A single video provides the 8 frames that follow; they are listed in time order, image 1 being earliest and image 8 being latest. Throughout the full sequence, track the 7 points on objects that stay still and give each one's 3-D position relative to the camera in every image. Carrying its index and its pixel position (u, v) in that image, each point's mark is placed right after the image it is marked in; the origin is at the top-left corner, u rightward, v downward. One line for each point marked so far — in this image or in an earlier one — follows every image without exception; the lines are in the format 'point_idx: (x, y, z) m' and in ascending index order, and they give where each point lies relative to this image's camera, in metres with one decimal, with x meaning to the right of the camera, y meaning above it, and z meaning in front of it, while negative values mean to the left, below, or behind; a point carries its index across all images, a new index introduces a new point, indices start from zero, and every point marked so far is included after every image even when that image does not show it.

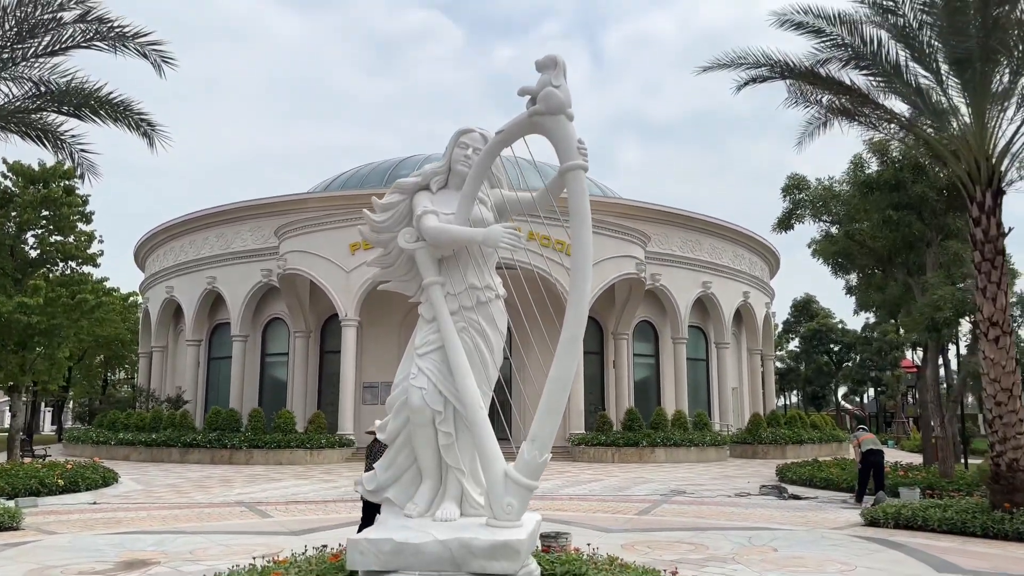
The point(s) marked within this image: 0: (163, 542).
0: (-3.6, -2.7, +8.4) m
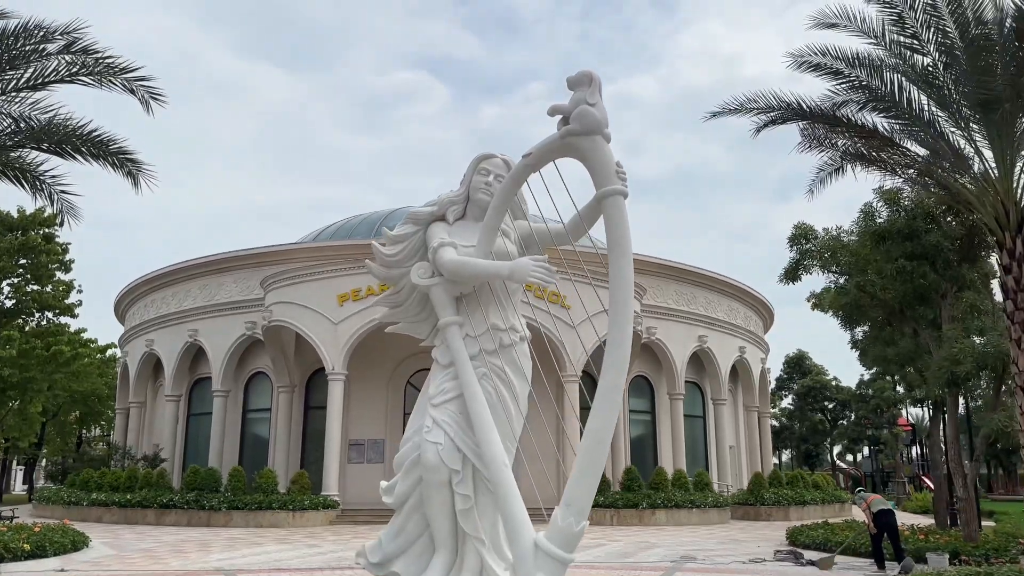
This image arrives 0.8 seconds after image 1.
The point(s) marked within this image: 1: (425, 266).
0: (-3.6, -3.1, +7.5) m
1: (-0.5, +0.1, +4.8) m
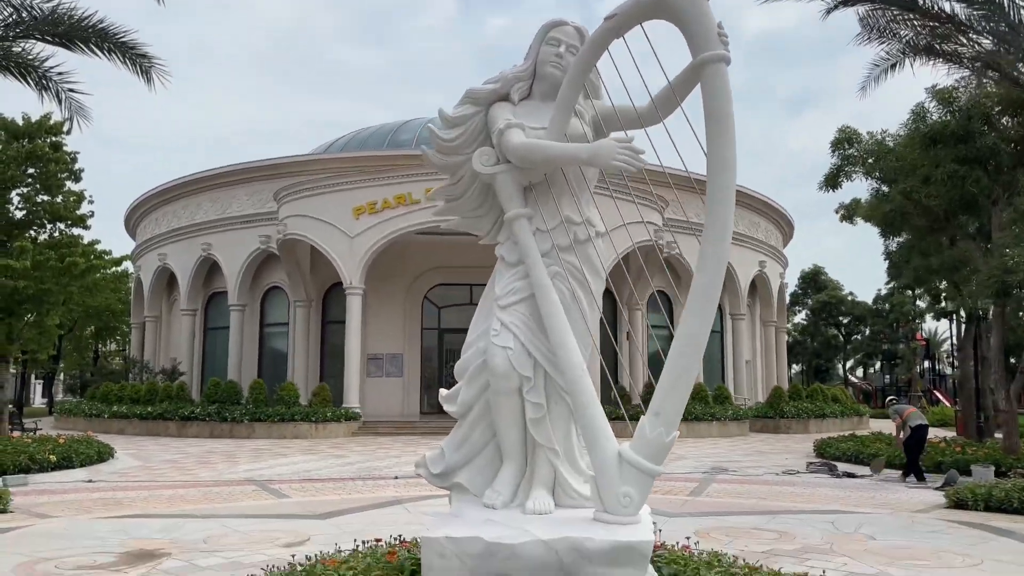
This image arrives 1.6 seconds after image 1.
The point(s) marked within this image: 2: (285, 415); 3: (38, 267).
0: (-3.1, -2.2, +7.3) m
1: (-0.1, +0.7, +4.3) m
2: (-5.6, -3.1, +19.7) m
3: (-9.5, +0.4, +16.0) m
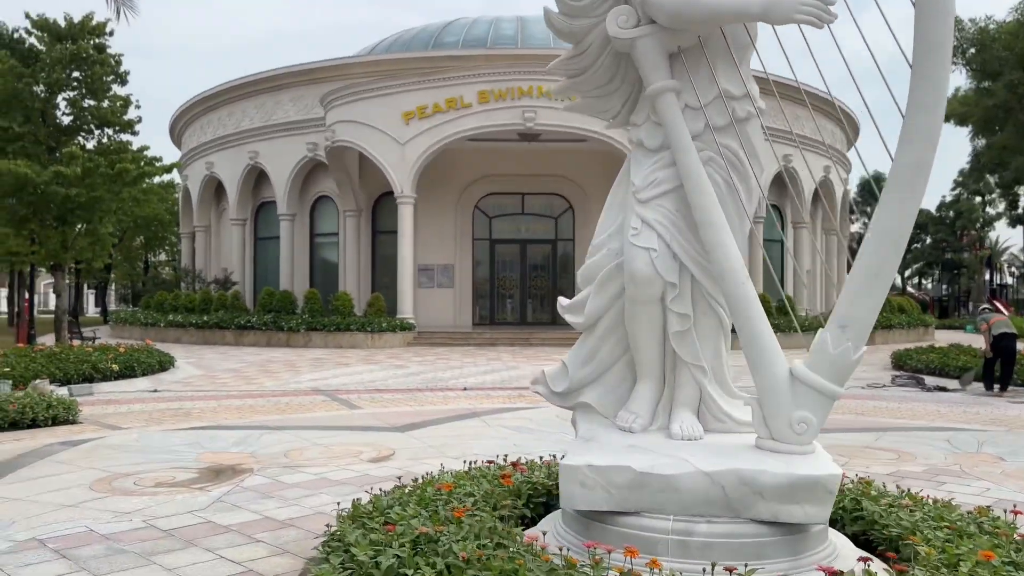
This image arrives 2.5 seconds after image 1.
0: (-2.3, -1.4, +7.0) m
1: (+0.5, +1.2, +3.6) m
2: (-4.2, -0.9, +19.6) m
3: (-8.3, +2.2, +15.6) m
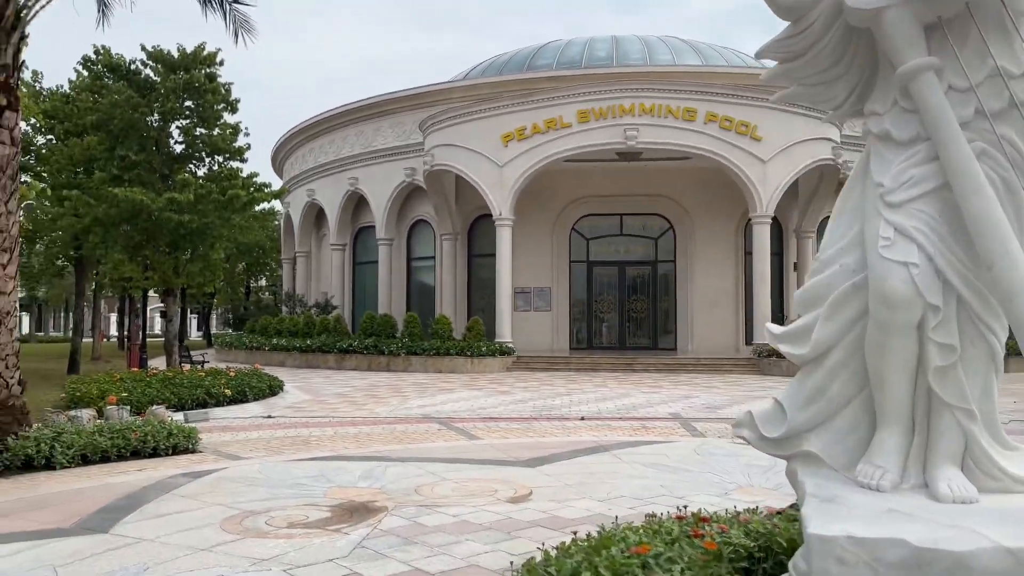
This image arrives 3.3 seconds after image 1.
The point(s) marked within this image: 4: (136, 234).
0: (-1.2, -1.6, +6.6) m
1: (+1.3, +1.1, +2.9) m
2: (-1.7, -1.5, +19.3) m
3: (-6.2, +1.7, +15.9) m
4: (-7.6, +1.1, +16.1) m
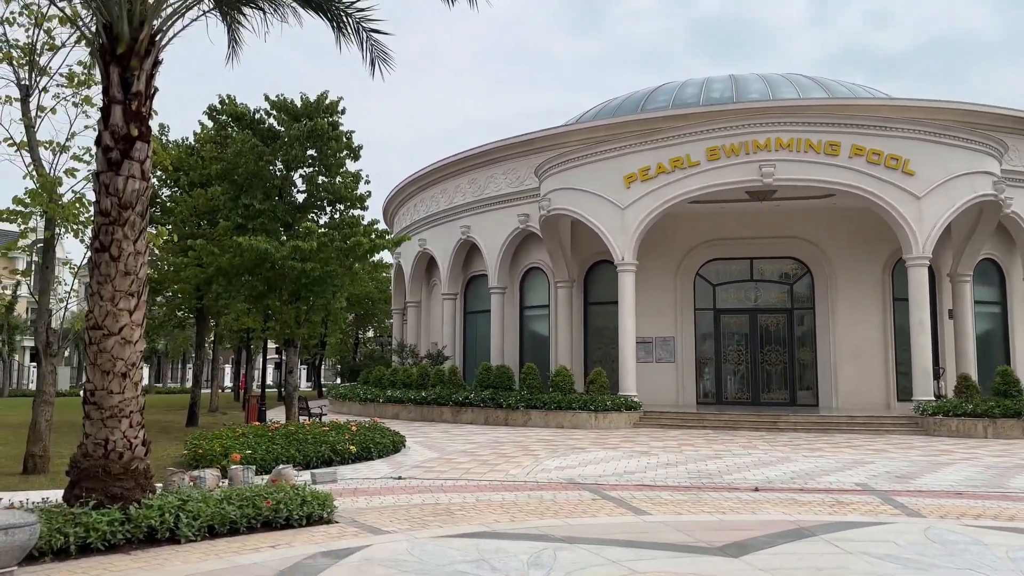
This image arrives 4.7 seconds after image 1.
0: (+0.2, -1.9, +5.5) m
1: (+2.2, +1.1, +1.7) m
2: (+1.1, -2.6, +18.1) m
3: (-3.7, +0.8, +15.5) m
4: (-5.0, +0.1, +15.8) m
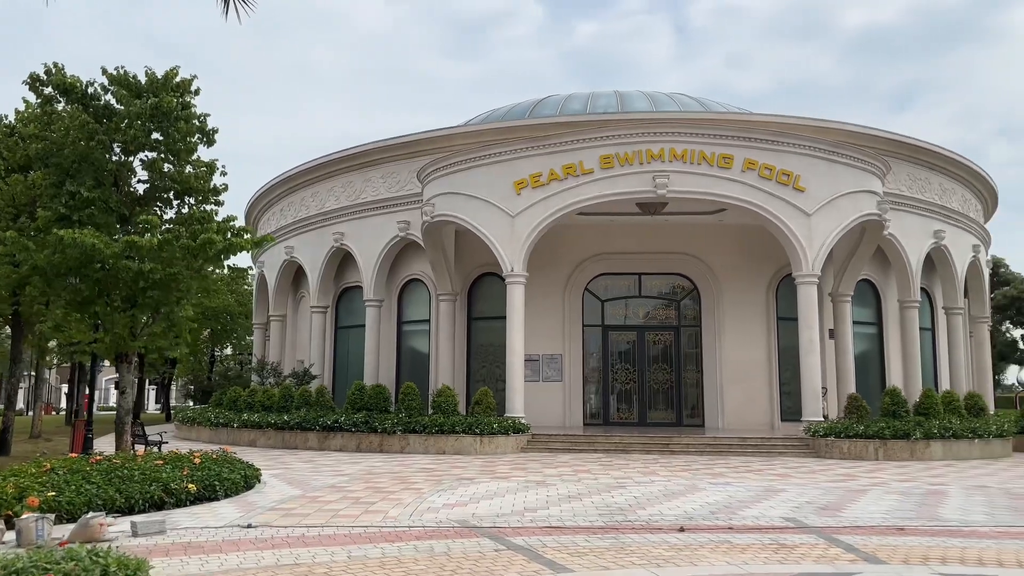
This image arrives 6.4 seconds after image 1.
0: (-0.3, -1.8, +3.8) m
1: (+2.3, +1.2, +0.5) m
2: (-1.4, -2.9, +16.4) m
3: (-5.7, +0.7, +13.2) m
4: (-7.1, 0.0, +13.2) m
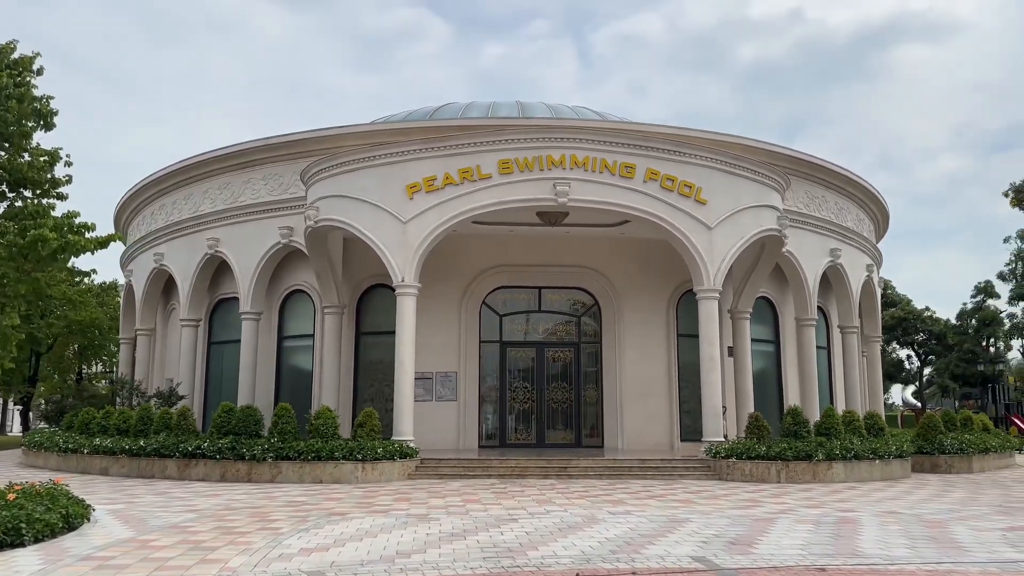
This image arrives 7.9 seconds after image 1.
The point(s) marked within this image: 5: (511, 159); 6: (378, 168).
0: (-0.9, -1.7, +2.5) m
1: (+2.1, +1.3, -0.4) m
2: (-3.5, -3.0, +14.8) m
3: (-7.4, +0.6, +11.2) m
4: (-8.7, 0.0, +11.0) m
5: (0.0, +2.7, +17.1) m
6: (-2.9, +2.6, +17.6) m
